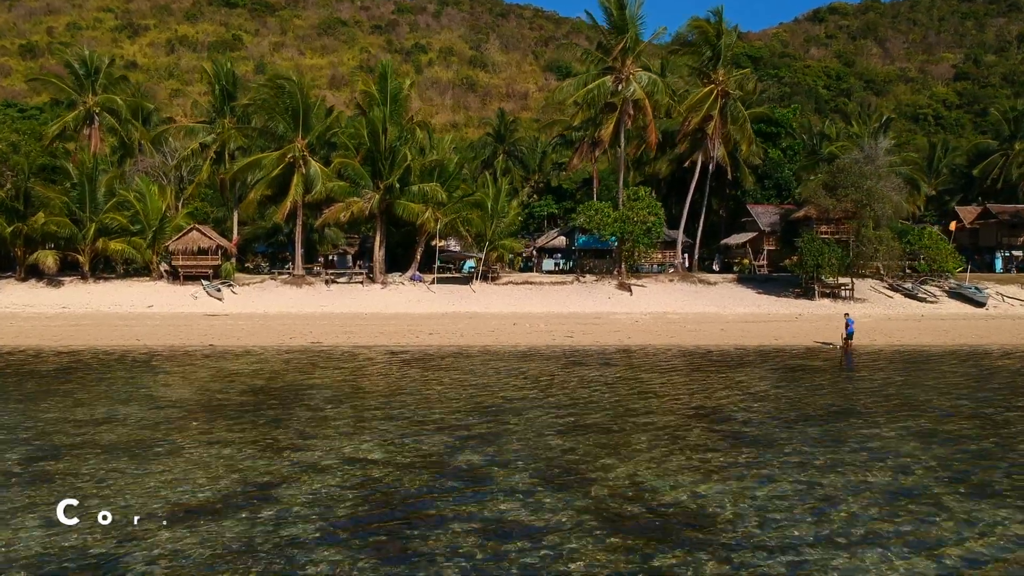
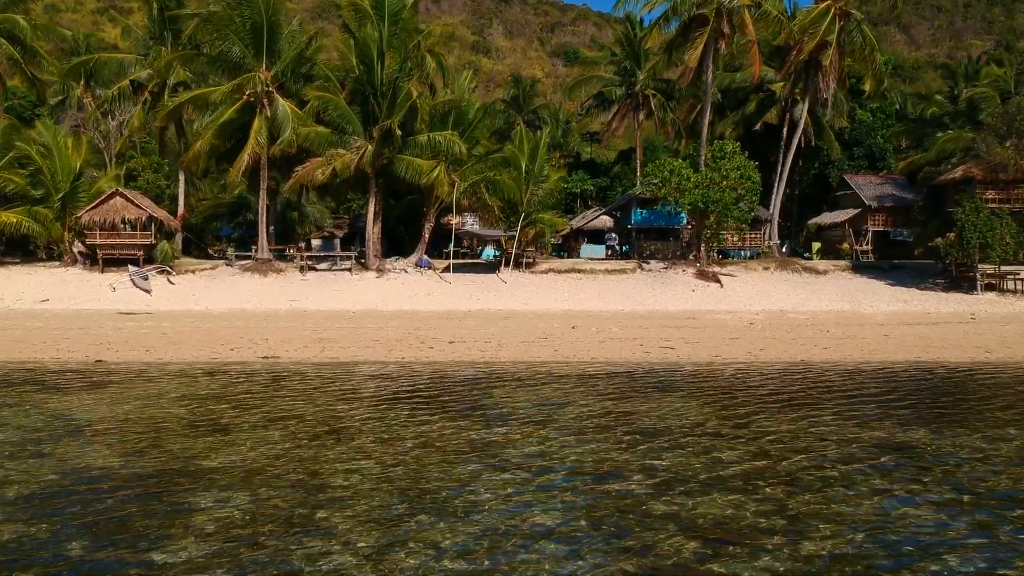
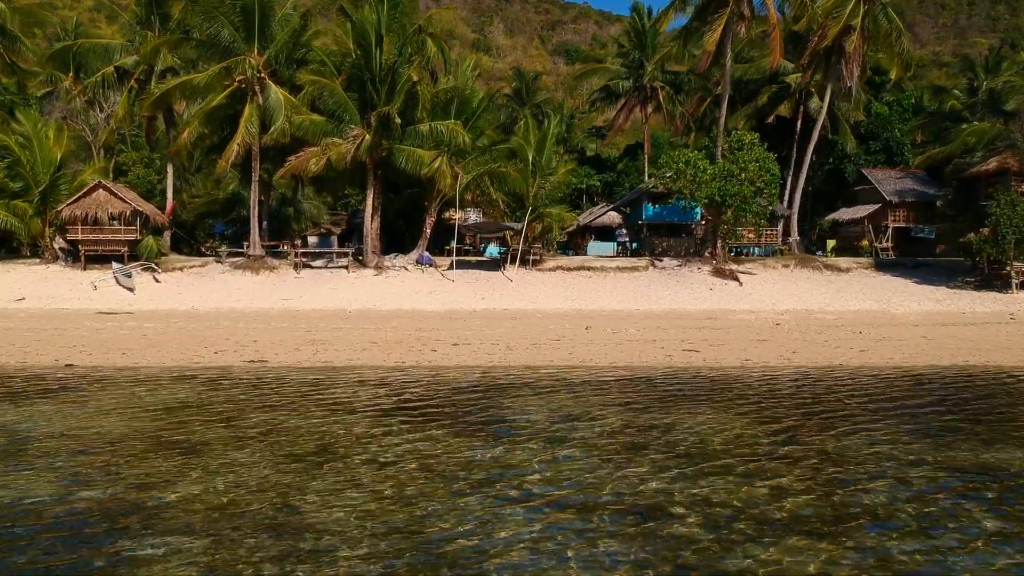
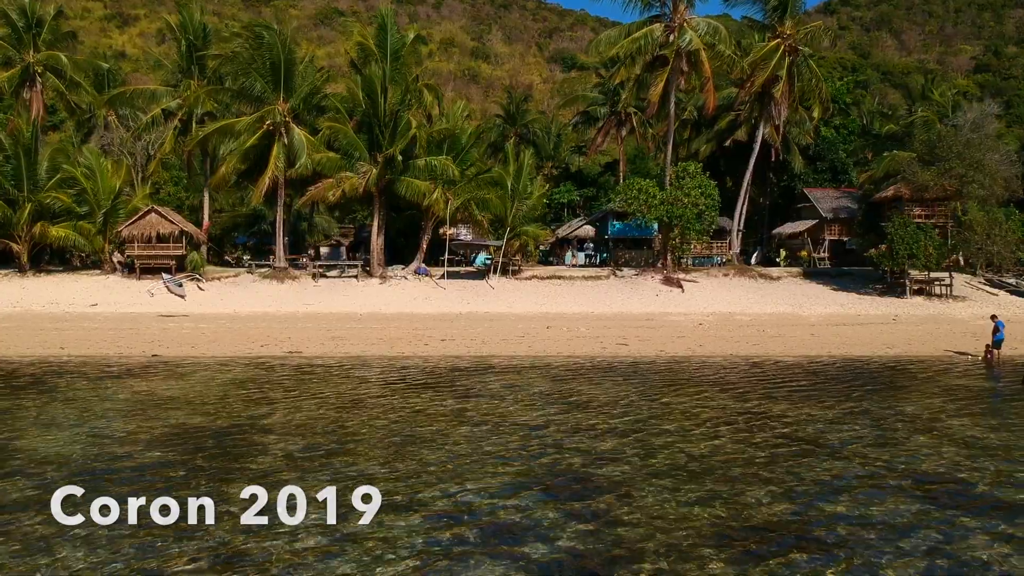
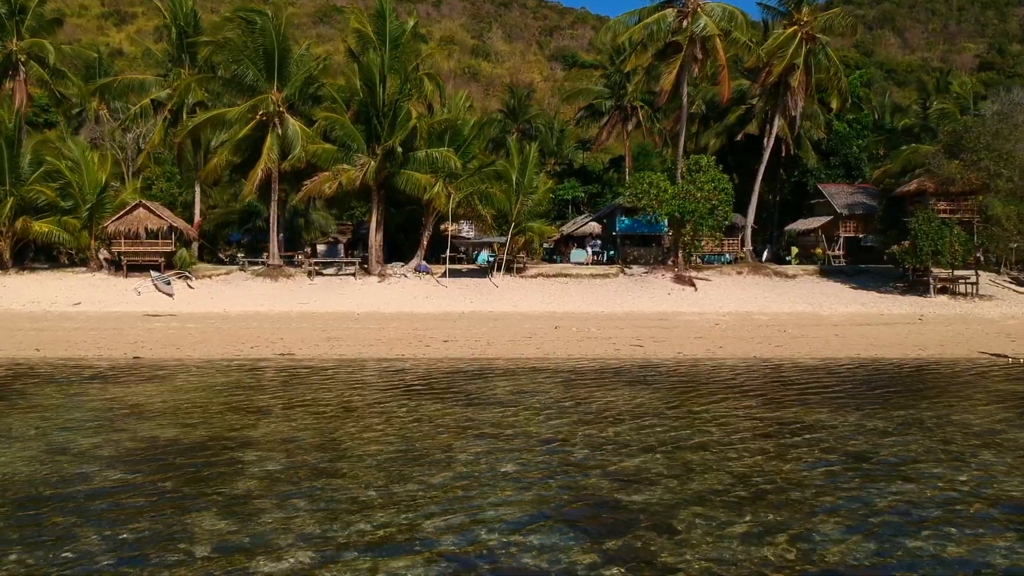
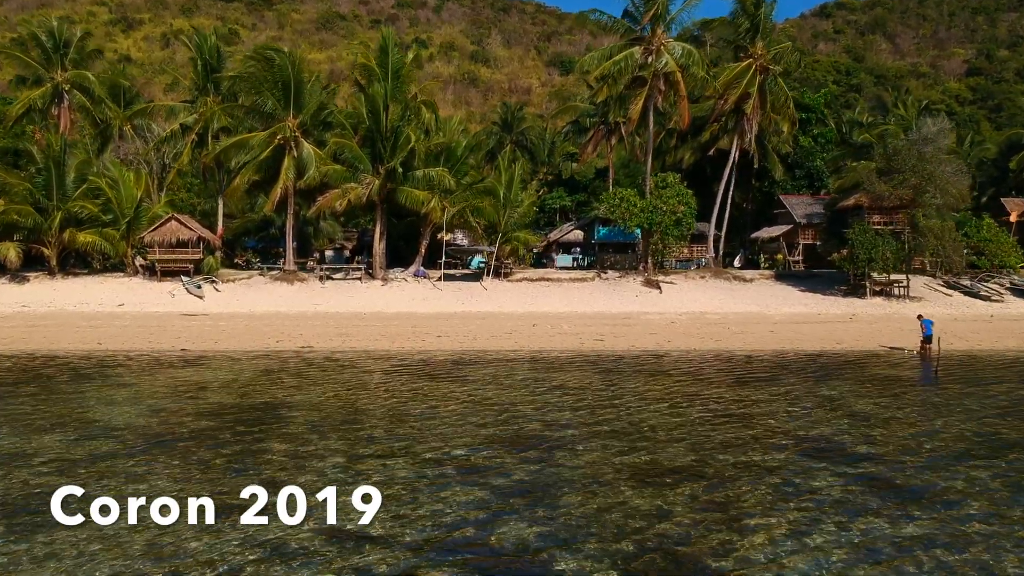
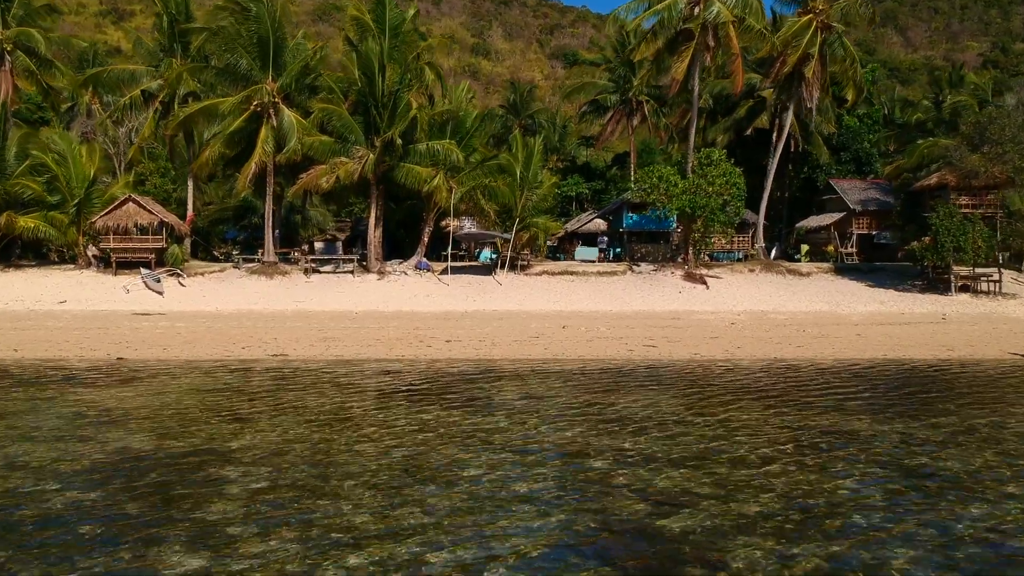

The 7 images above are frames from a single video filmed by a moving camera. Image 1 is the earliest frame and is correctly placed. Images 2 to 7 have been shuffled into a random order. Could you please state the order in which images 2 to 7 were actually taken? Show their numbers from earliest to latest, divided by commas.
6, 4, 5, 7, 2, 3
